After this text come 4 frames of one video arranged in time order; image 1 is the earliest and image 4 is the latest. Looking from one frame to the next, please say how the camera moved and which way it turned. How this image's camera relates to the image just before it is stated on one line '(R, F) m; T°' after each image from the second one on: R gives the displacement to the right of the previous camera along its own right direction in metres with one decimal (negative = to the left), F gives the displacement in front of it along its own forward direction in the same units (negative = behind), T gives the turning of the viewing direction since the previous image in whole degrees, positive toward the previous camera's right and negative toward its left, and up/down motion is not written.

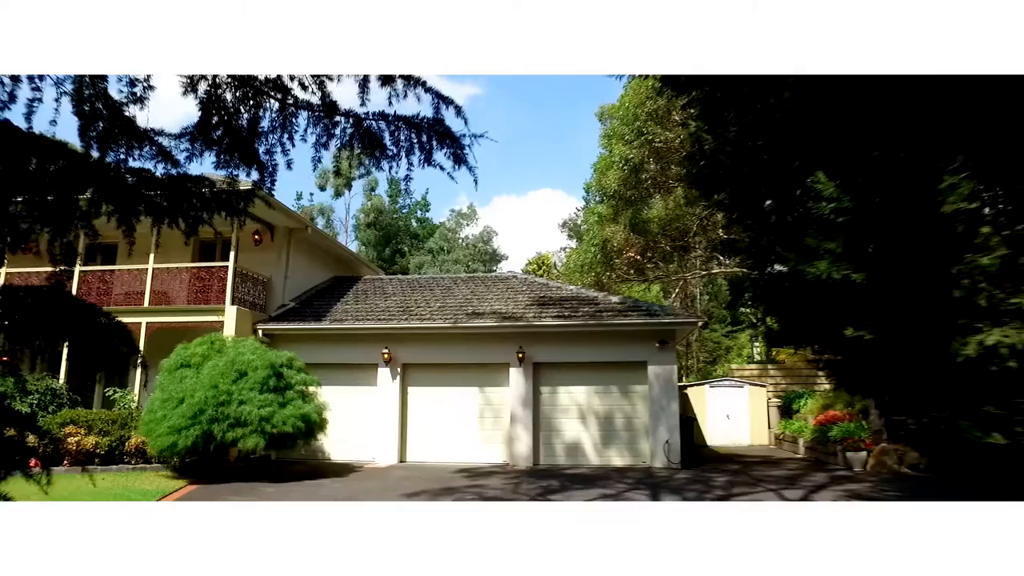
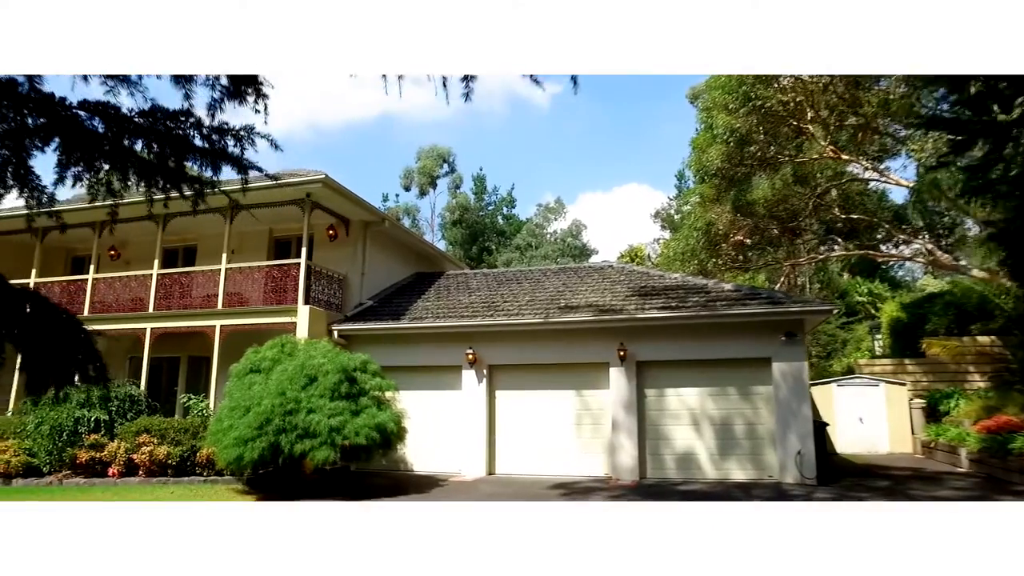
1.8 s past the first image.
(-0.1, +1.3) m; -7°
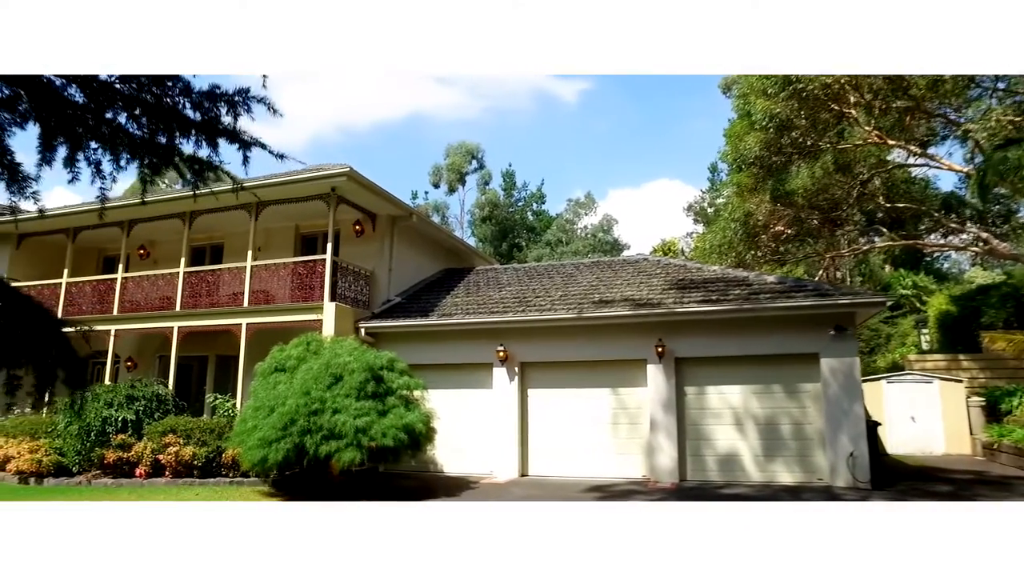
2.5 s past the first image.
(0.0, +0.4) m; -2°
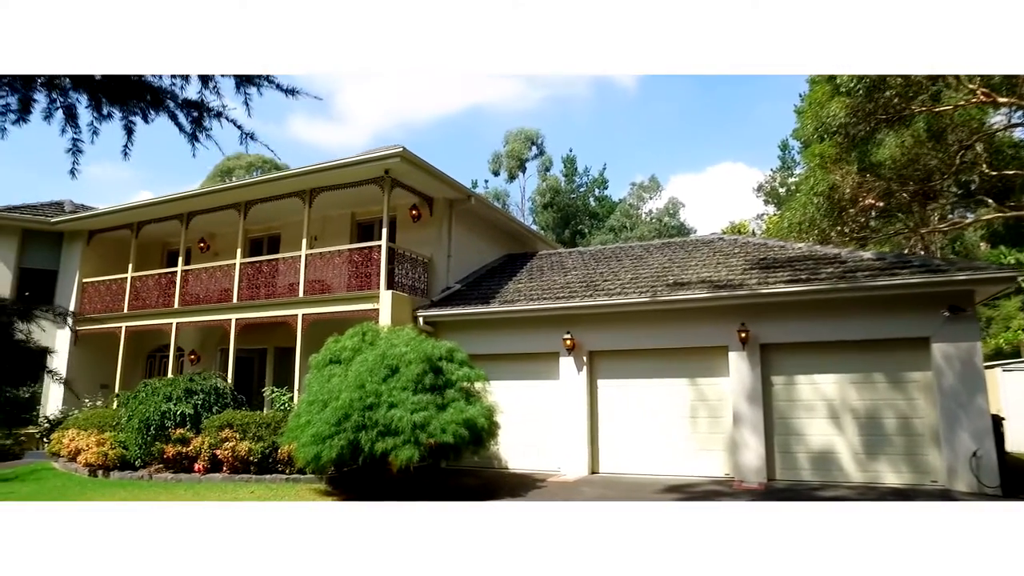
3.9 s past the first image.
(-0.1, +0.7) m; -5°
